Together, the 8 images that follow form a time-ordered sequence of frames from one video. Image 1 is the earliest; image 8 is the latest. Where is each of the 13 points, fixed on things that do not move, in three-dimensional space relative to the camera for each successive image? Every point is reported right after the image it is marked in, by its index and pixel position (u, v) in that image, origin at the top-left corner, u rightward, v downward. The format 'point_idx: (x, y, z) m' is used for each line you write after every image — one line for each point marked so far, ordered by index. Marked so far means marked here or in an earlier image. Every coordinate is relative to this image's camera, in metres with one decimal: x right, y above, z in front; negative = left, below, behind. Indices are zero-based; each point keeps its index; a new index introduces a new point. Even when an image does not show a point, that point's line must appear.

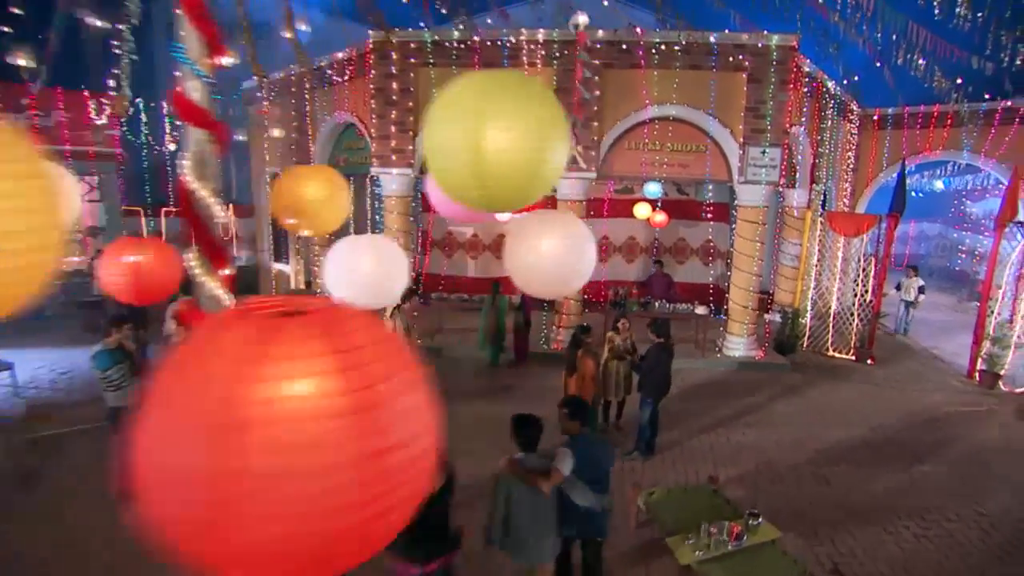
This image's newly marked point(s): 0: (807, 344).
0: (+6.7, -1.3, +12.0) m
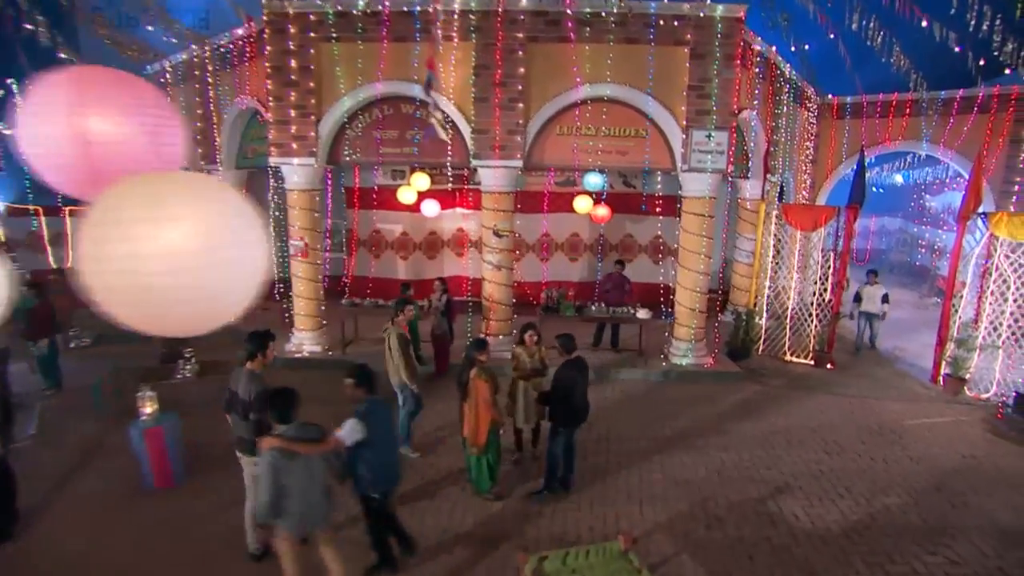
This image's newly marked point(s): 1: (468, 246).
0: (+5.2, -1.3, +11.1) m
1: (-1.0, +1.1, +12.8) m
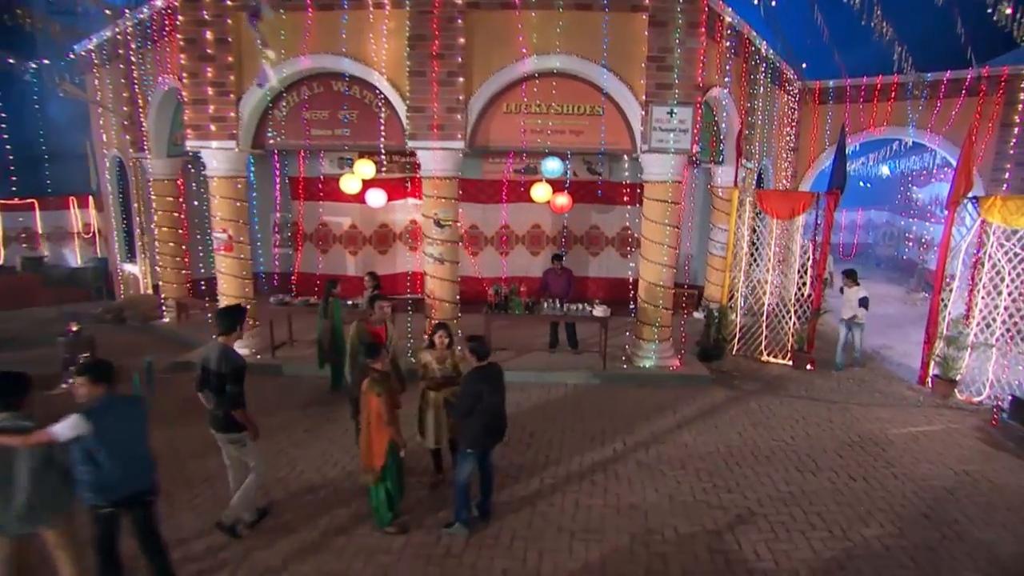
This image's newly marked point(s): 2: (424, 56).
0: (+4.3, -1.2, +10.2) m
1: (-2.0, +1.1, +11.8) m
2: (-1.3, +3.5, +8.1) m
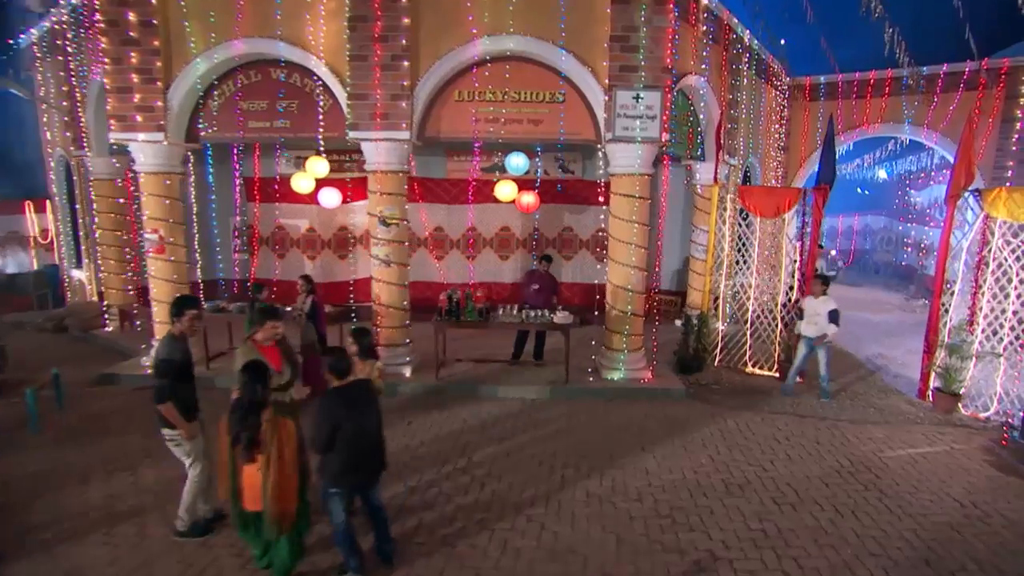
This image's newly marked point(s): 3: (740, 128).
0: (+3.6, -1.2, +9.3) m
1: (-2.6, +1.0, +11.1) m
2: (-2.0, +3.4, +7.3) m
3: (+4.5, +3.2, +10.6) m
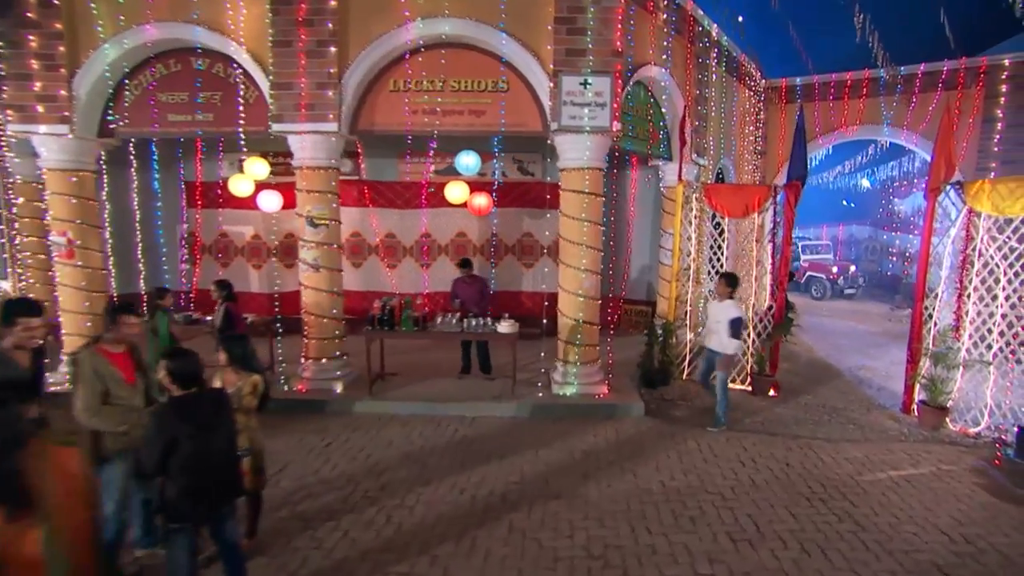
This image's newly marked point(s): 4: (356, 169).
0: (+2.9, -1.4, +8.6) m
1: (-3.5, +0.7, +10.3) m
2: (-2.8, +3.4, +6.7) m
3: (+3.7, +3.0, +10.0) m
4: (-2.9, +2.2, +10.0) m
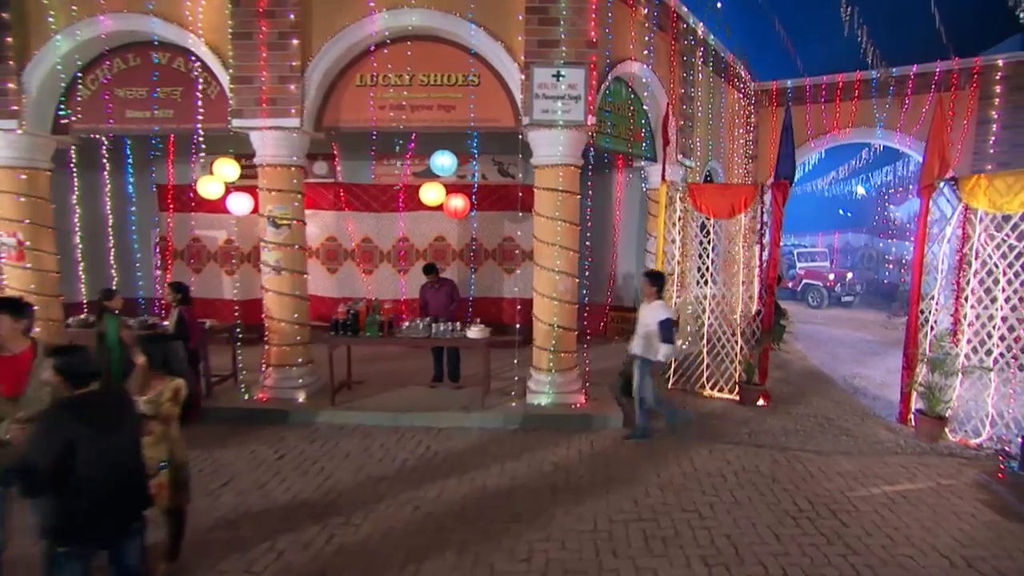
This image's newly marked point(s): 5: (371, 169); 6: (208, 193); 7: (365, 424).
0: (+2.5, -1.4, +8.2) m
1: (-3.8, +0.6, +10.0) m
2: (-3.2, +3.3, +6.4) m
3: (+3.4, +2.9, +9.7) m
4: (-3.3, +2.1, +9.7) m
5: (-2.6, +2.1, +9.6) m
6: (-5.1, +1.6, +8.9) m
7: (-1.8, -1.6, +6.4) m
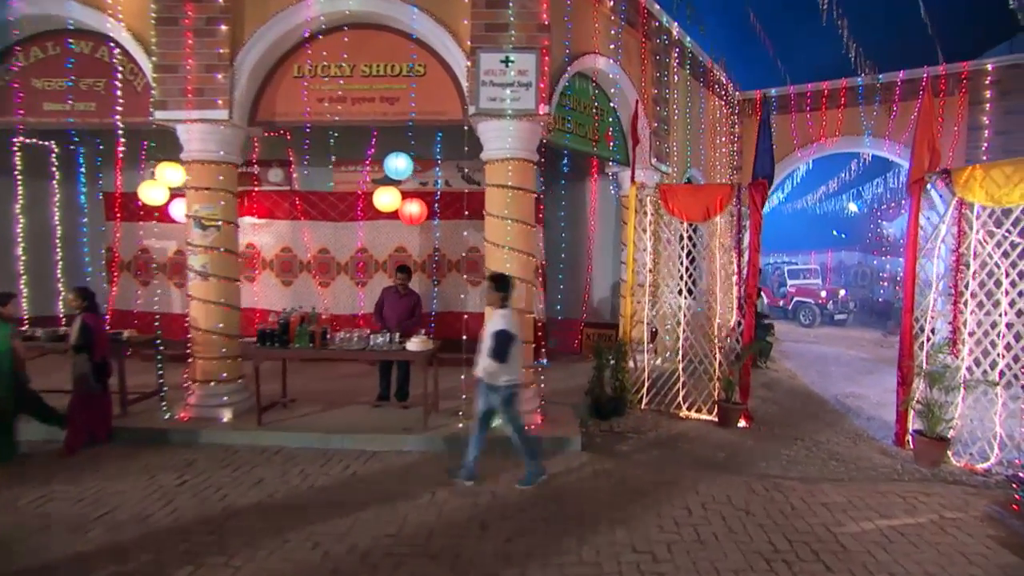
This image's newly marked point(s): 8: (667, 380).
0: (+1.9, -1.6, +7.5) m
1: (-4.4, +0.4, +9.3) m
2: (-3.7, +3.2, +5.9) m
3: (+2.8, +2.7, +9.2) m
4: (-3.9, +1.9, +9.2) m
5: (-3.1, +1.9, +9.1) m
6: (-5.7, +1.4, +8.3) m
7: (-2.3, -1.7, +5.6) m
8: (+2.4, -1.3, +7.8) m
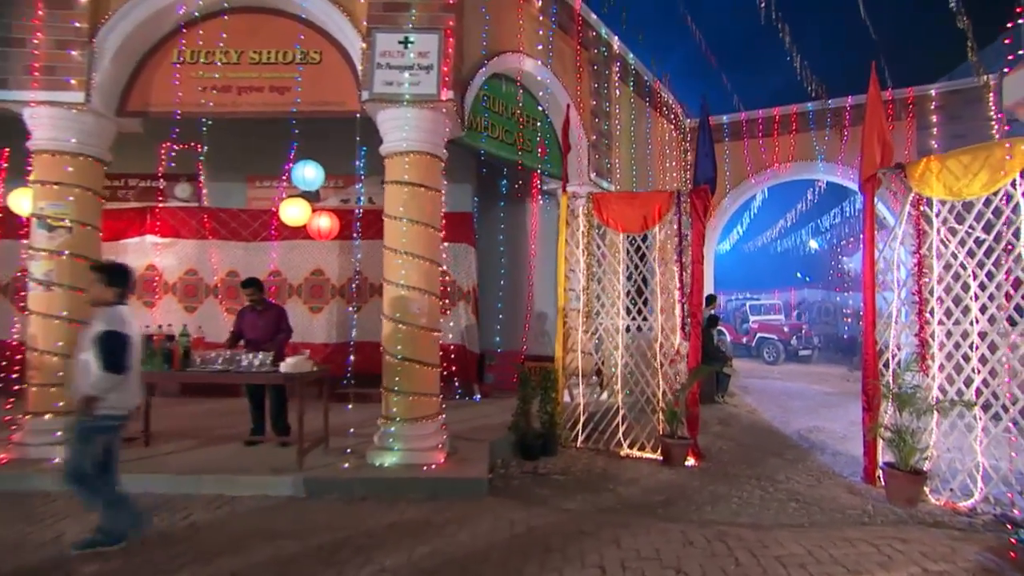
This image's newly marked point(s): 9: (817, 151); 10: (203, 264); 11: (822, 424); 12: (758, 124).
0: (+1.0, -1.8, +6.5) m
1: (-5.5, -0.1, +8.3) m
2: (-4.7, +3.1, +5.2) m
3: (+1.7, +2.3, +8.6) m
4: (-4.9, +1.5, +8.2) m
5: (-4.2, +1.5, +8.2) m
6: (-6.7, +1.0, +7.3) m
7: (-3.2, -1.8, +4.5) m
8: (+1.4, -1.6, +6.9) m
9: (+6.3, +2.8, +11.0) m
10: (-4.8, +0.4, +8.2) m
11: (+4.3, -1.9, +7.4) m
12: (+5.3, +3.5, +11.5) m
